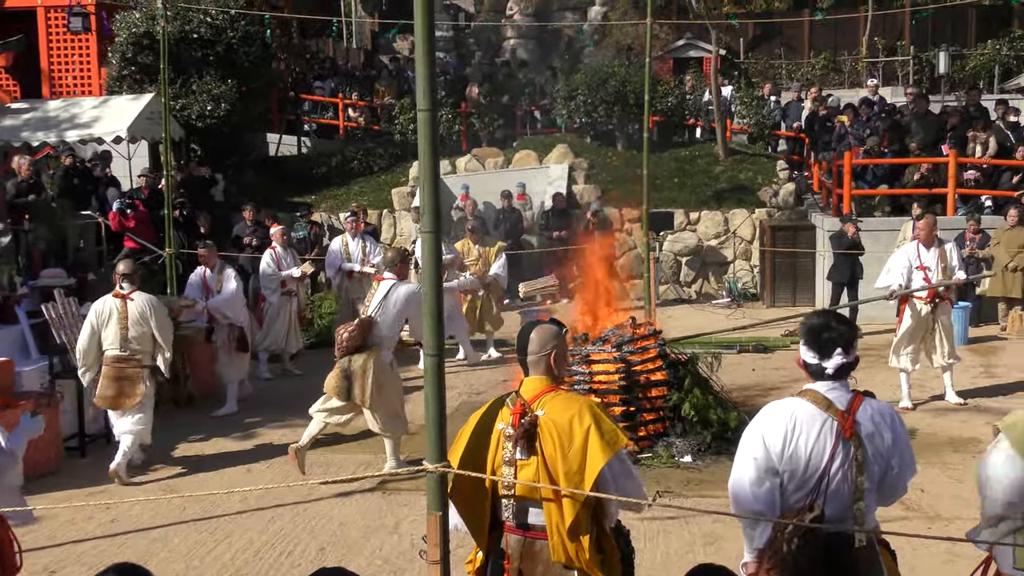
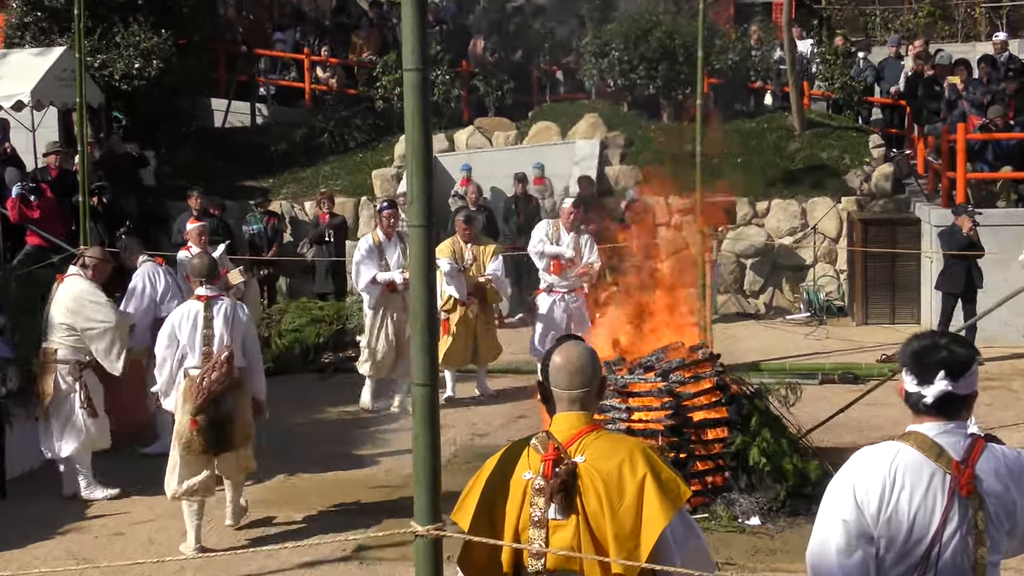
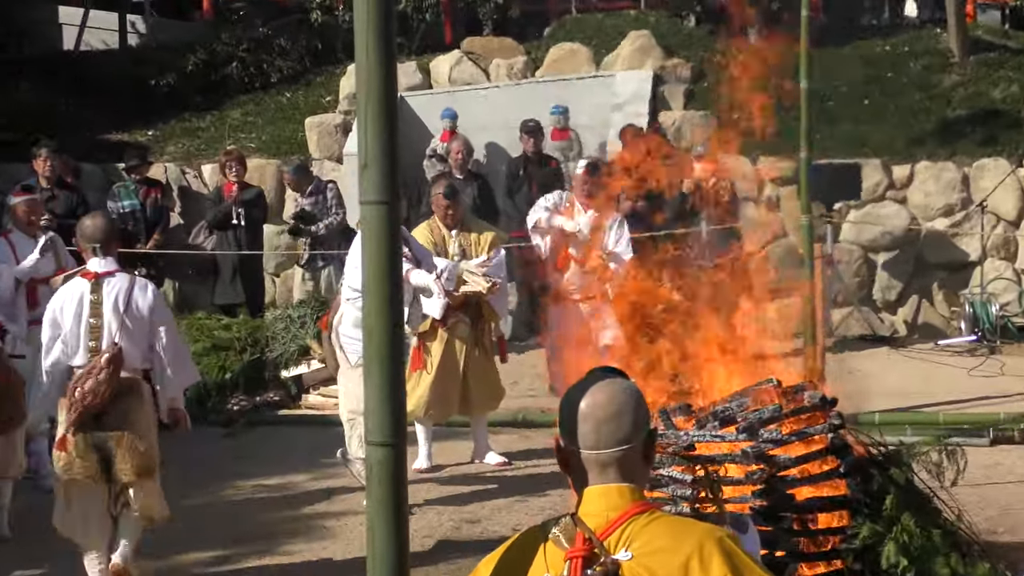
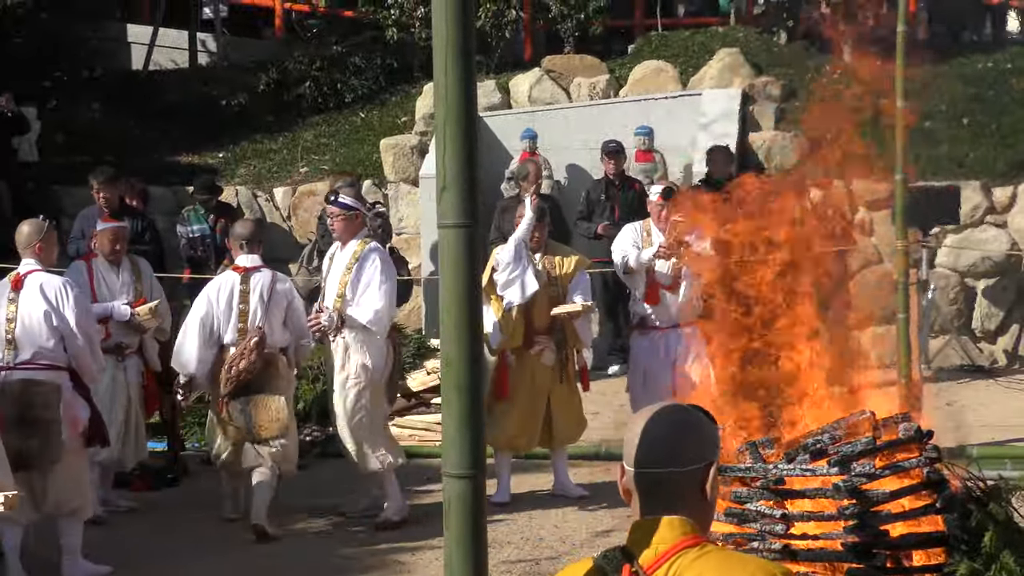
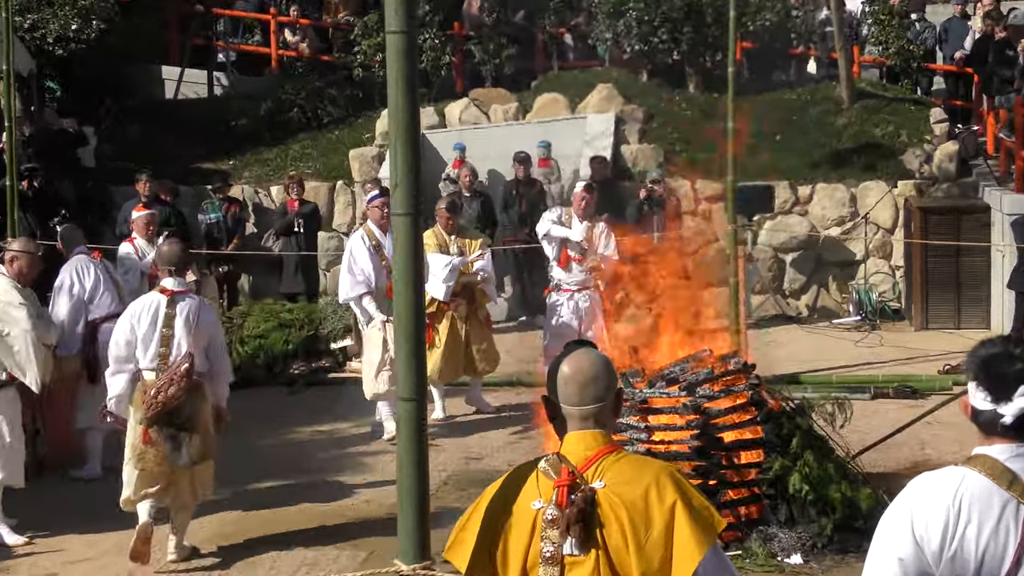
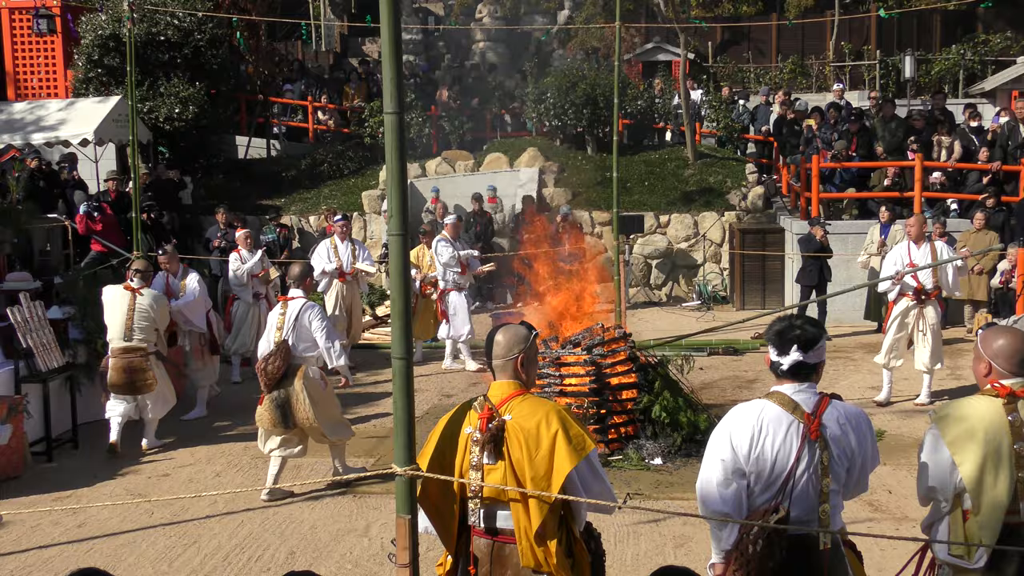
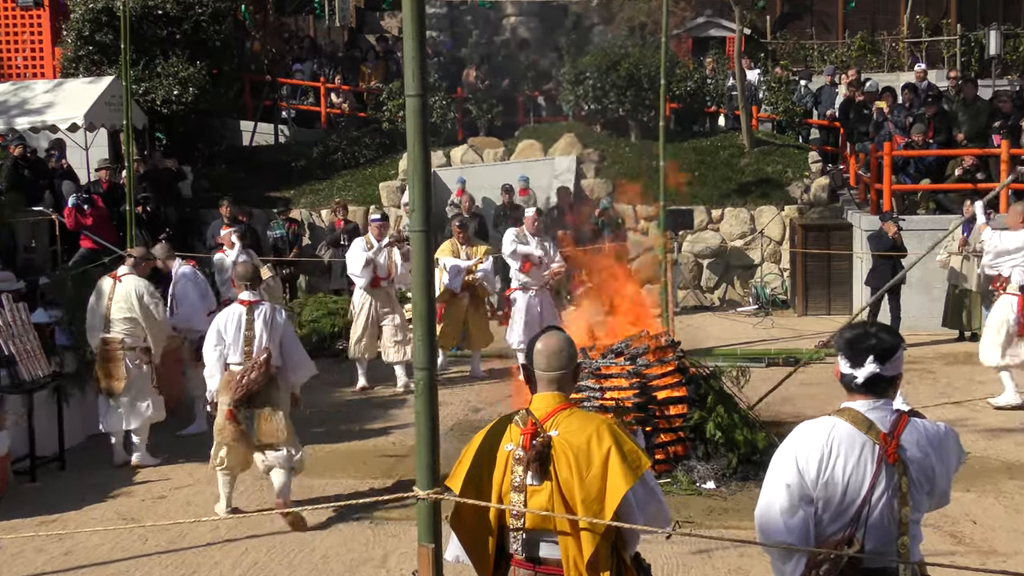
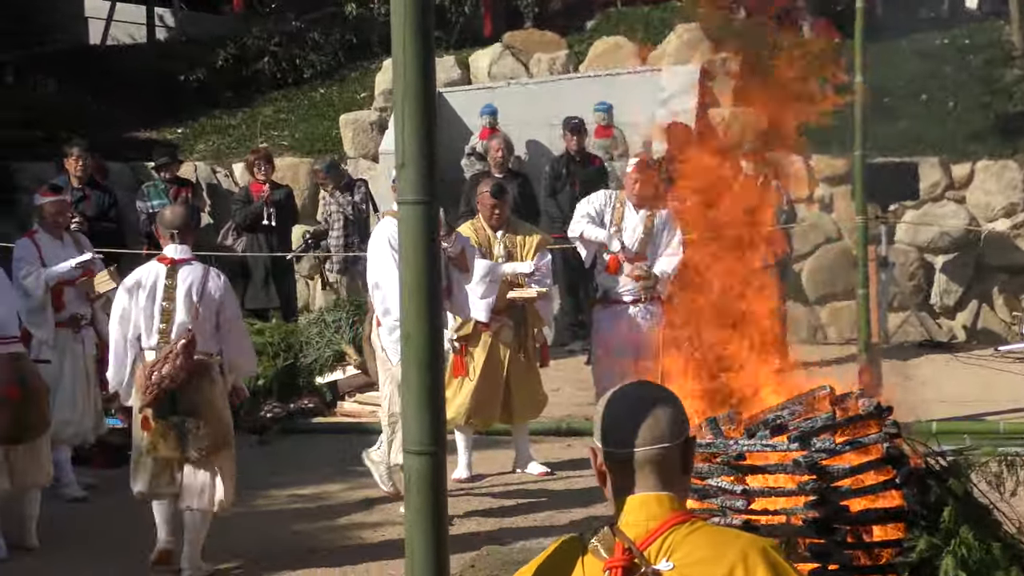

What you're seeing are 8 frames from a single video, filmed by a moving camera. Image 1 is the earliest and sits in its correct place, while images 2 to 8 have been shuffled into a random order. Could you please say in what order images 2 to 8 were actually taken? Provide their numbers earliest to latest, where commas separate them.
6, 7, 2, 5, 3, 8, 4
